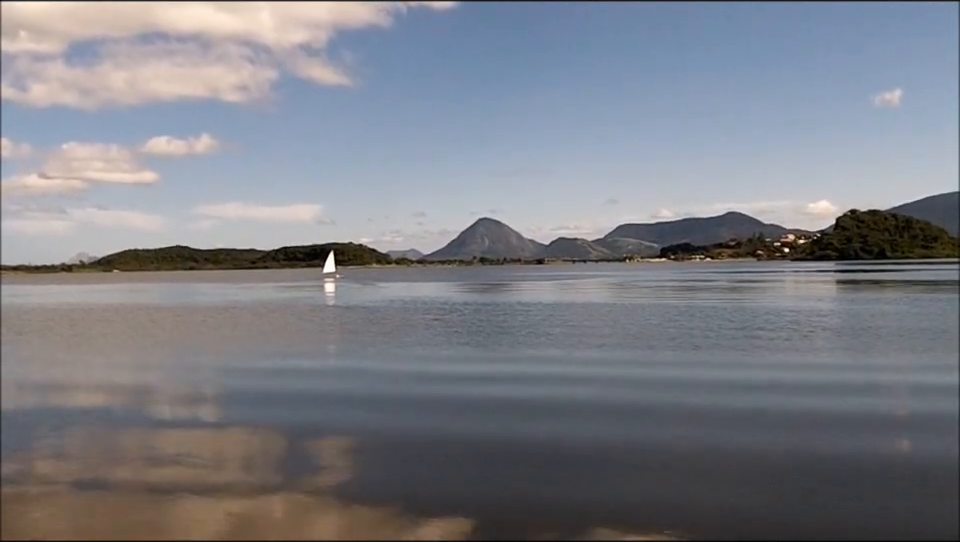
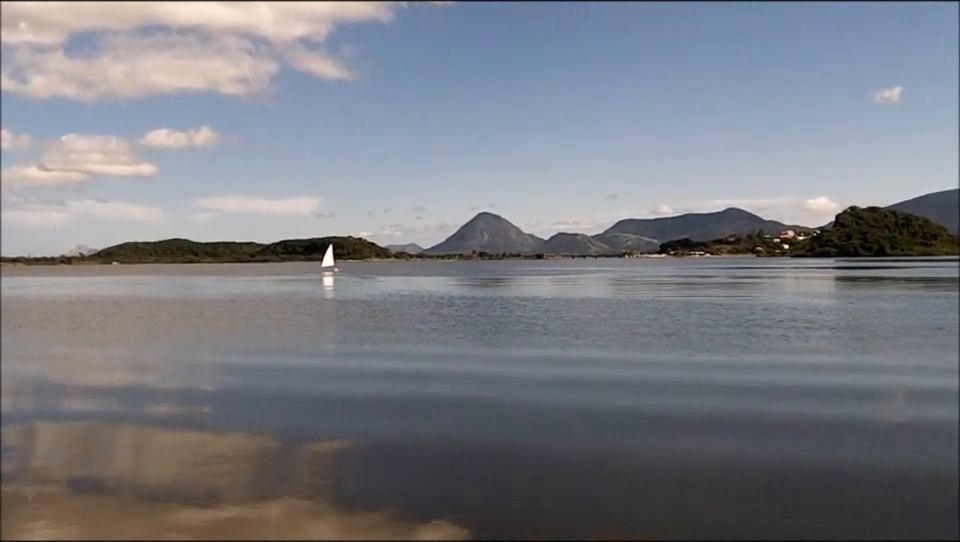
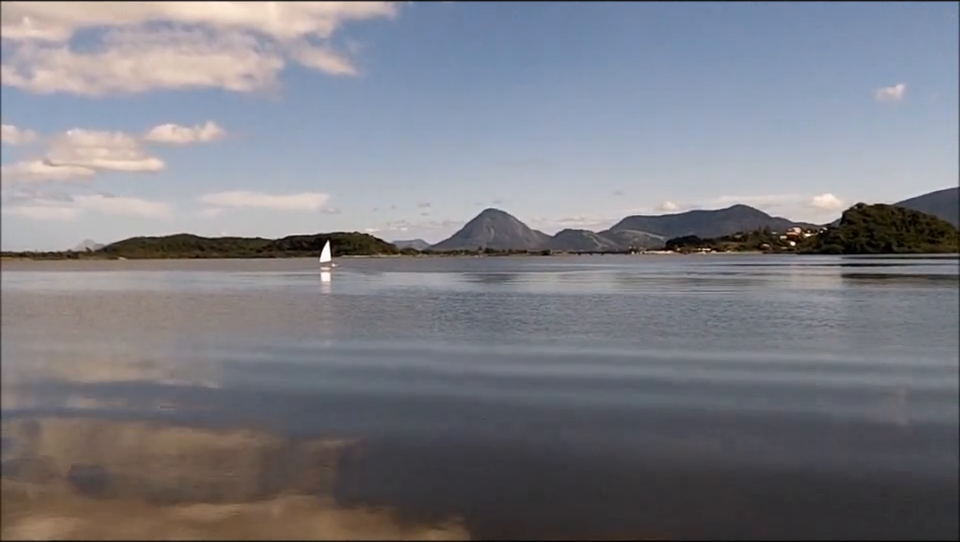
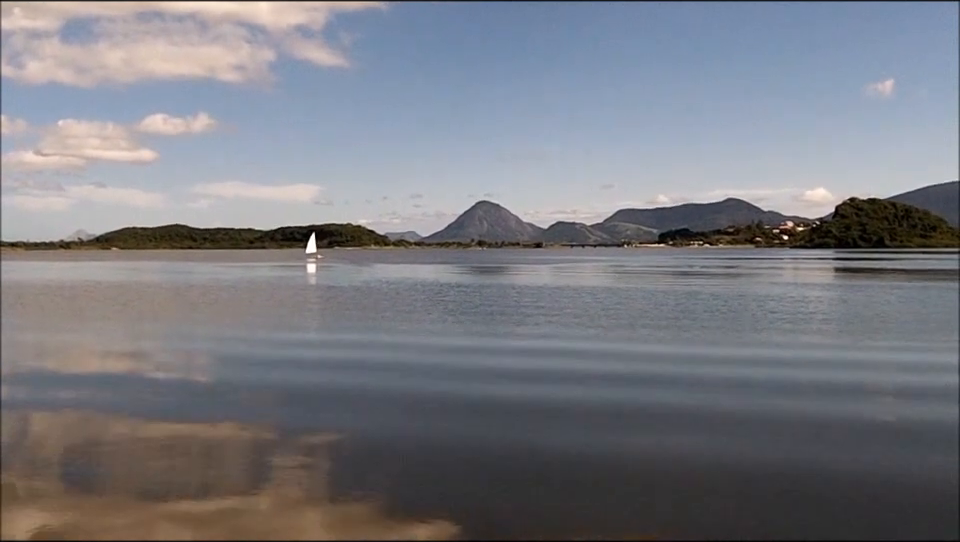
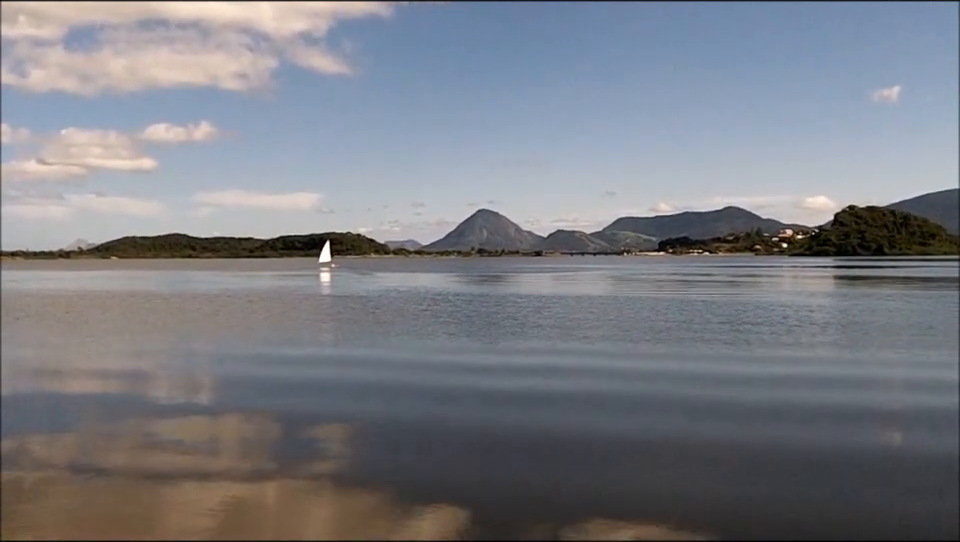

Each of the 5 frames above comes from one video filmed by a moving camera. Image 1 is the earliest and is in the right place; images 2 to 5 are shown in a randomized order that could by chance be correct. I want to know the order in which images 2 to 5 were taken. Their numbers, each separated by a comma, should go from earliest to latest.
2, 5, 3, 4
